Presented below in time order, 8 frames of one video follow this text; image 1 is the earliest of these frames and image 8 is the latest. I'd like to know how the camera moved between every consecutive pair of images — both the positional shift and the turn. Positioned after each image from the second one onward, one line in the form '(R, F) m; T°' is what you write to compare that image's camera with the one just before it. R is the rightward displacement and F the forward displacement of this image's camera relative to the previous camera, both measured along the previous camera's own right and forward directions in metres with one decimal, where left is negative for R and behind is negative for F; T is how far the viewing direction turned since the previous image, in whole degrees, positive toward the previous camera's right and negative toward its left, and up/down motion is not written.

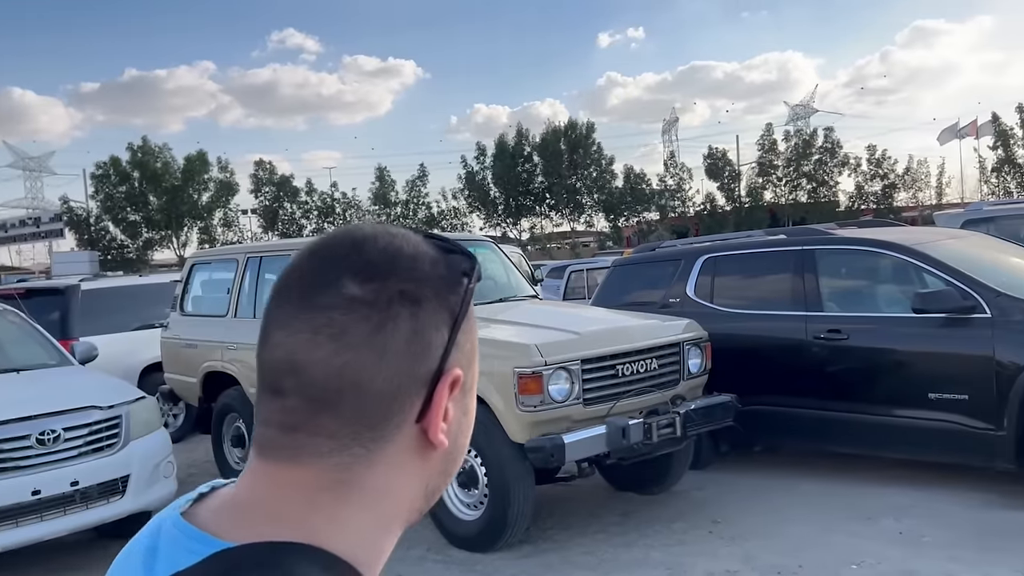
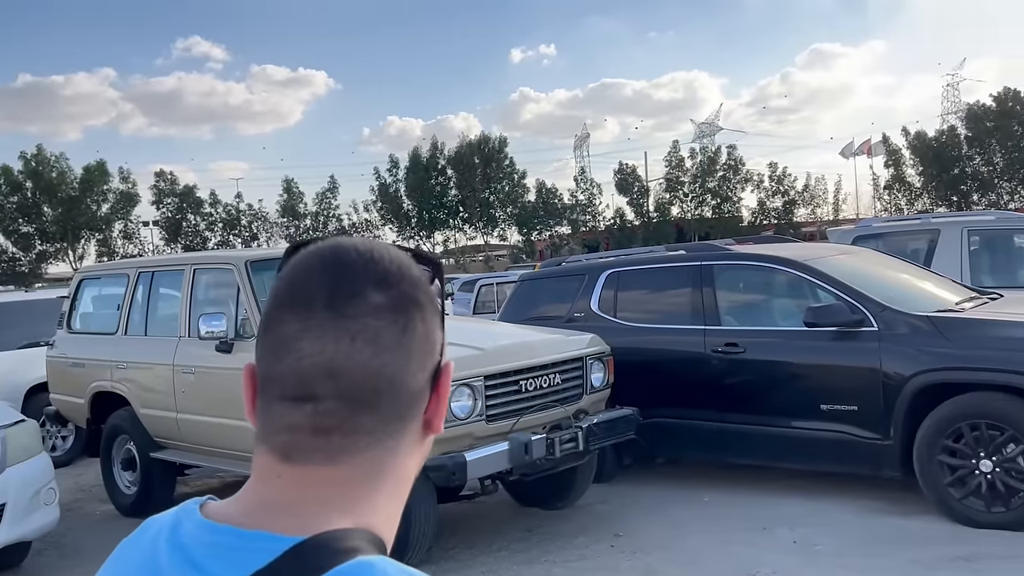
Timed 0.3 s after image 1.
(+0.1, 0.0) m; +6°
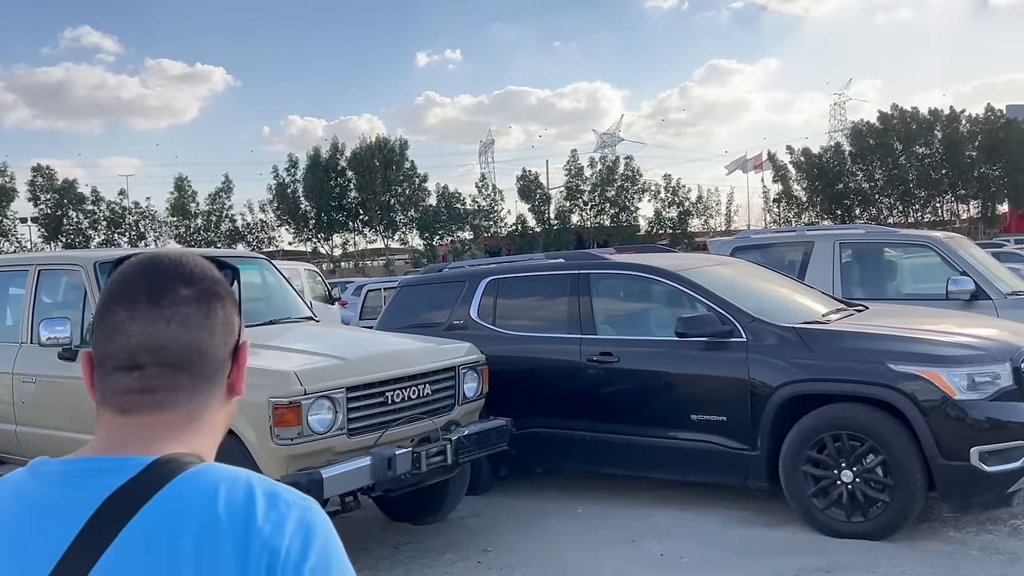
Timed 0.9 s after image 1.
(+0.2, +0.1) m; +6°
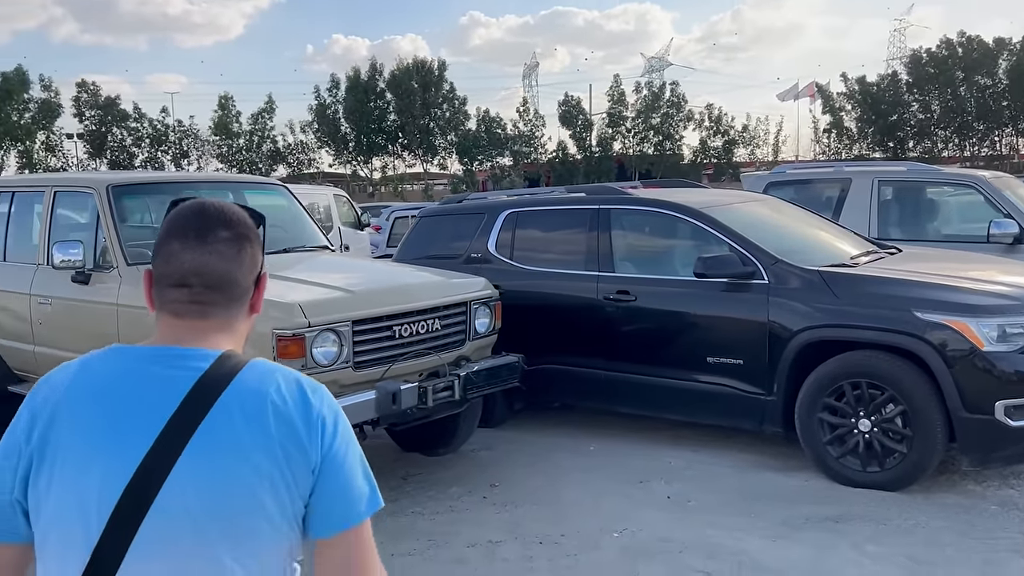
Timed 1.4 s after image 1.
(+0.1, +0.1) m; -2°
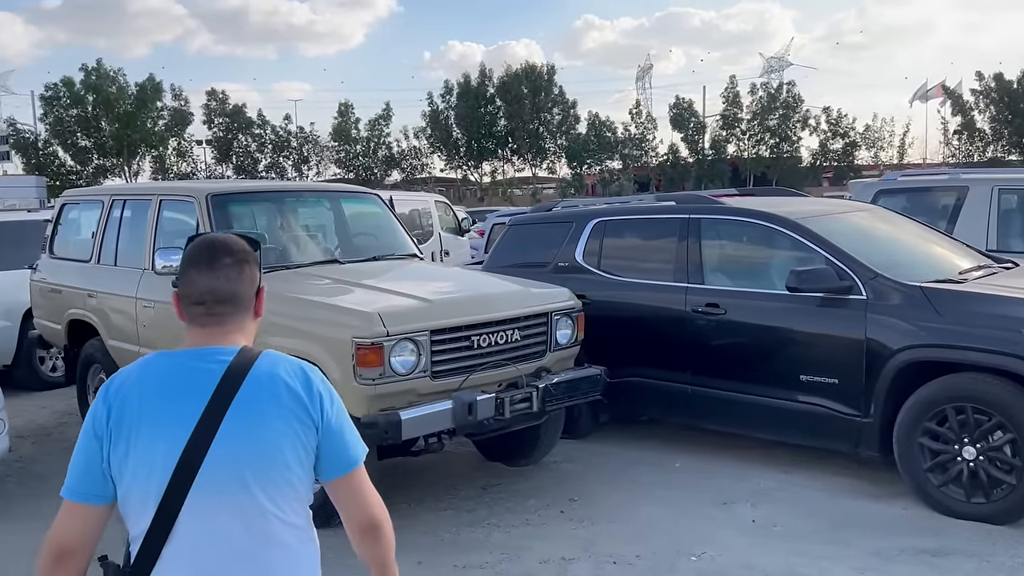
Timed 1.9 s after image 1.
(+0.1, +0.1) m; -7°
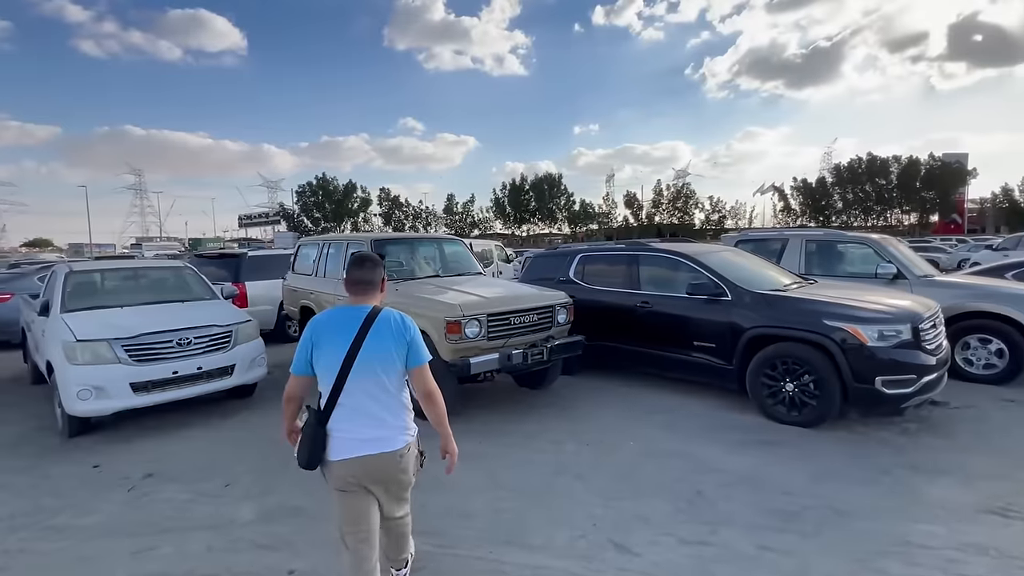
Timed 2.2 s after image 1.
(-0.8, -2.4) m; +7°
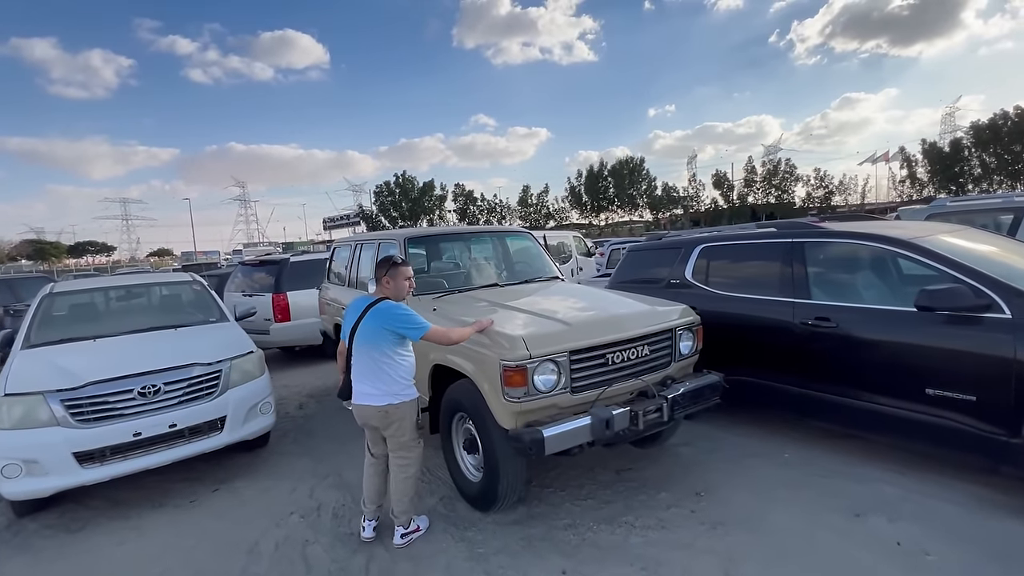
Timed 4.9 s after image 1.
(-0.1, +2.4) m; -5°
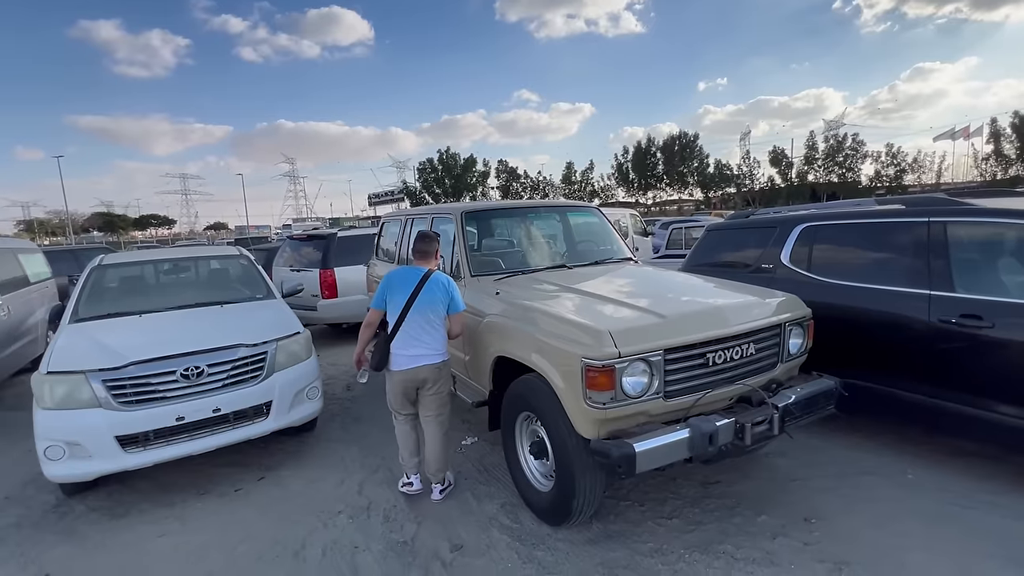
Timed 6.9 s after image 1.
(-0.1, +0.6) m; -3°
